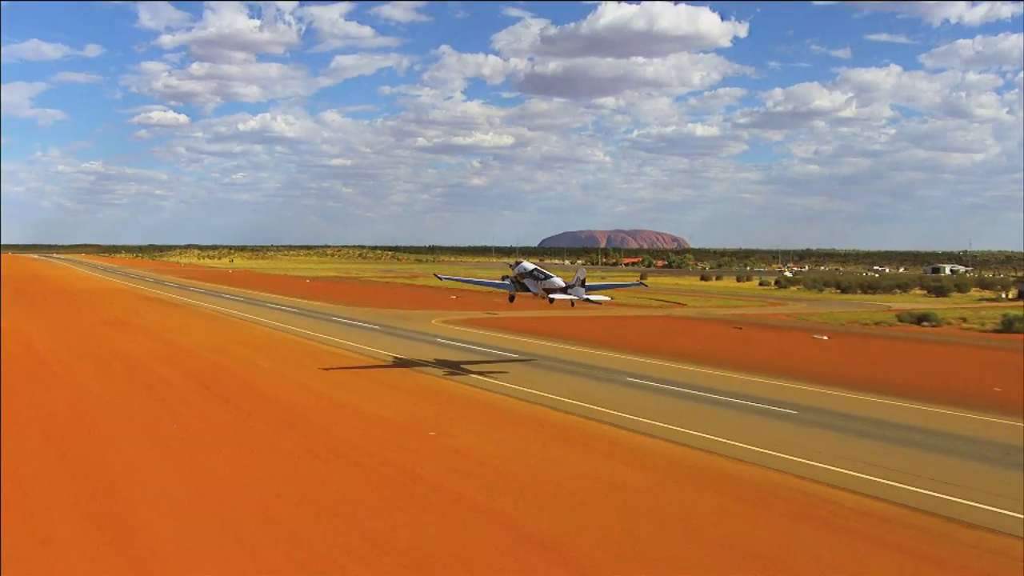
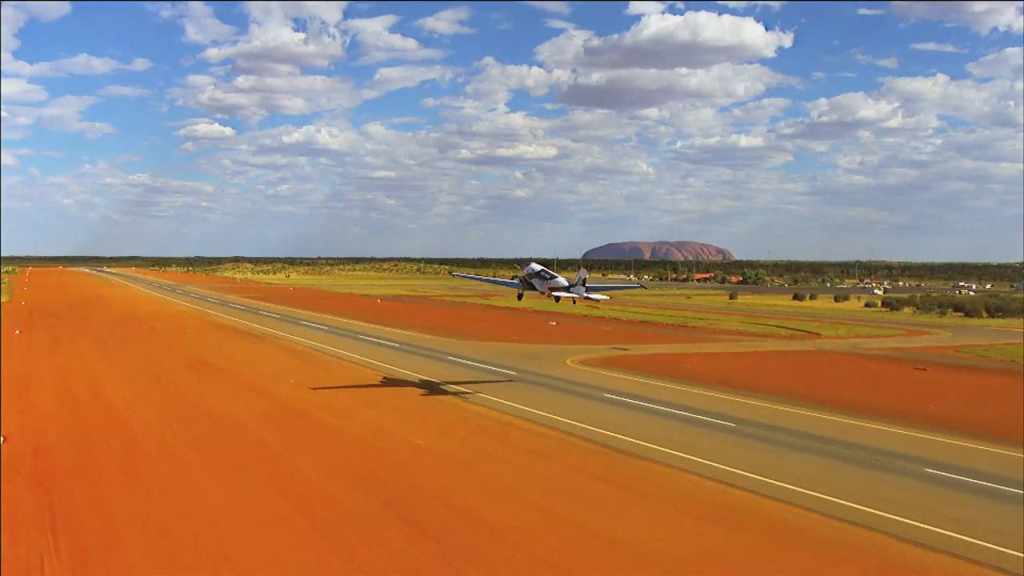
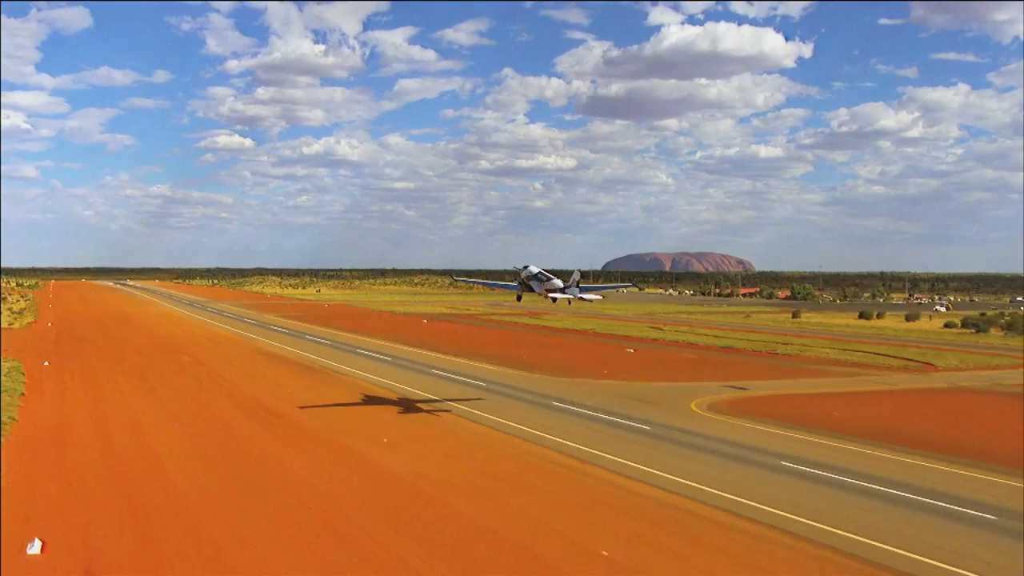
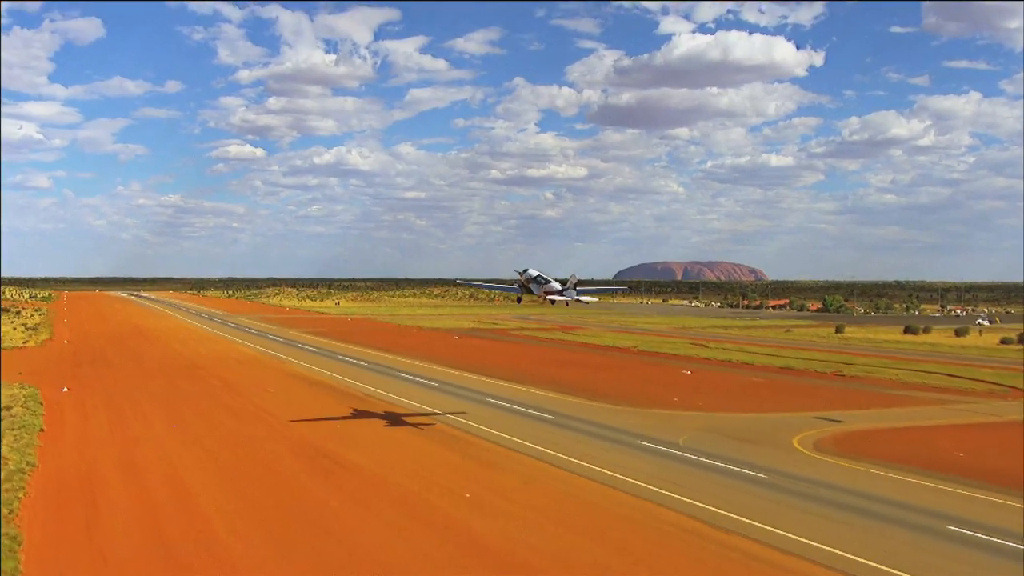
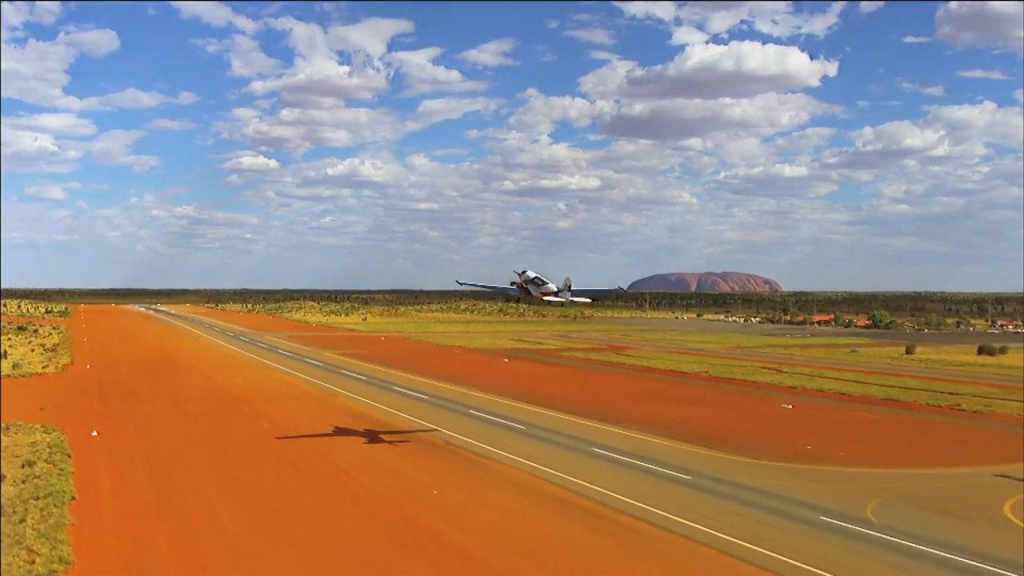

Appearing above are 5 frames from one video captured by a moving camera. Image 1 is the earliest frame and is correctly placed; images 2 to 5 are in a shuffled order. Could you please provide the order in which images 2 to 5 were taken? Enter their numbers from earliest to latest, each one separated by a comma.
2, 3, 4, 5
